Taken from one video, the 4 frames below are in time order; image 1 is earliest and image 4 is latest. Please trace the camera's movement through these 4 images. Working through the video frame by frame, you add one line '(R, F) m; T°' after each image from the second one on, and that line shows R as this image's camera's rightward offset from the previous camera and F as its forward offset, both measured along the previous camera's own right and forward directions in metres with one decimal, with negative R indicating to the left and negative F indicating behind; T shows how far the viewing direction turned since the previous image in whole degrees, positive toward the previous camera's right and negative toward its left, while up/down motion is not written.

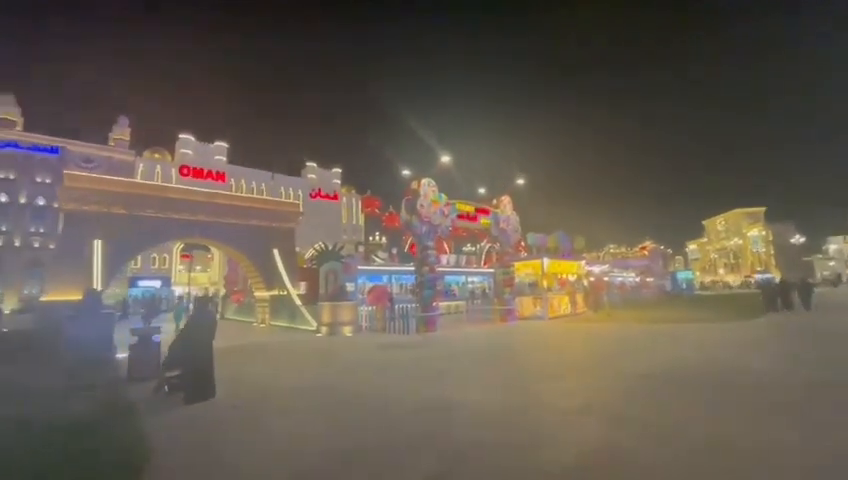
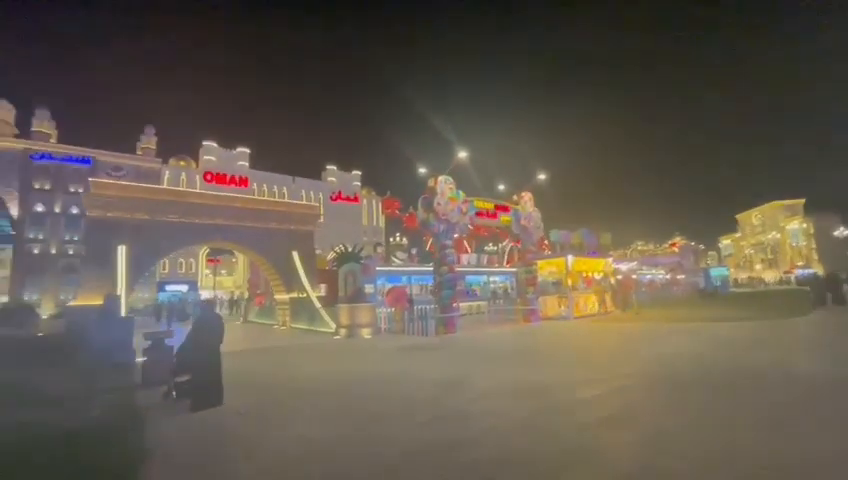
(+0.2, +0.4) m; -3°
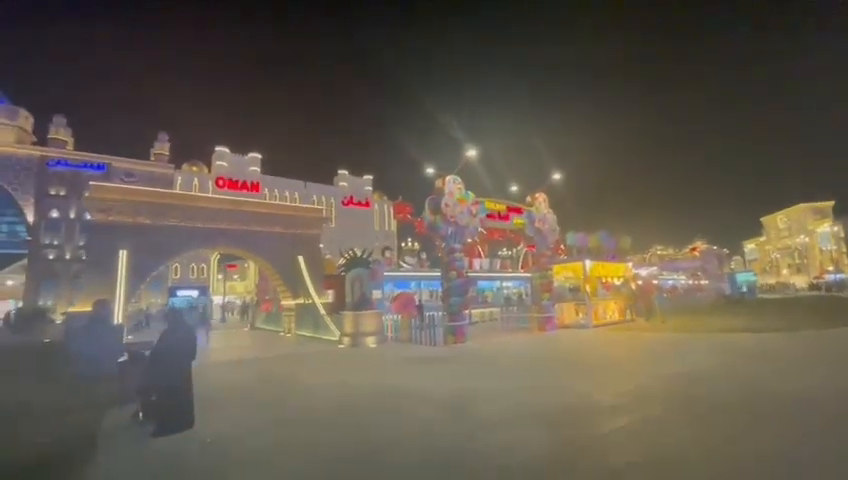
(+0.3, +0.9) m; -2°
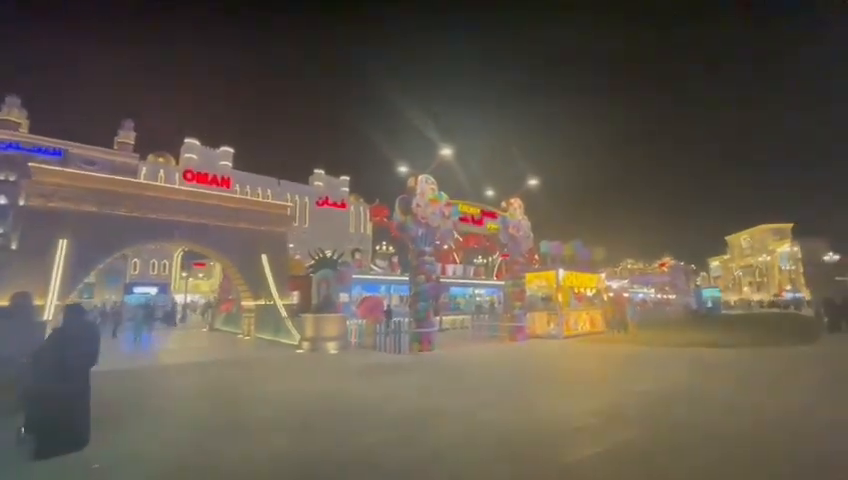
(+0.2, +0.7) m; +3°
